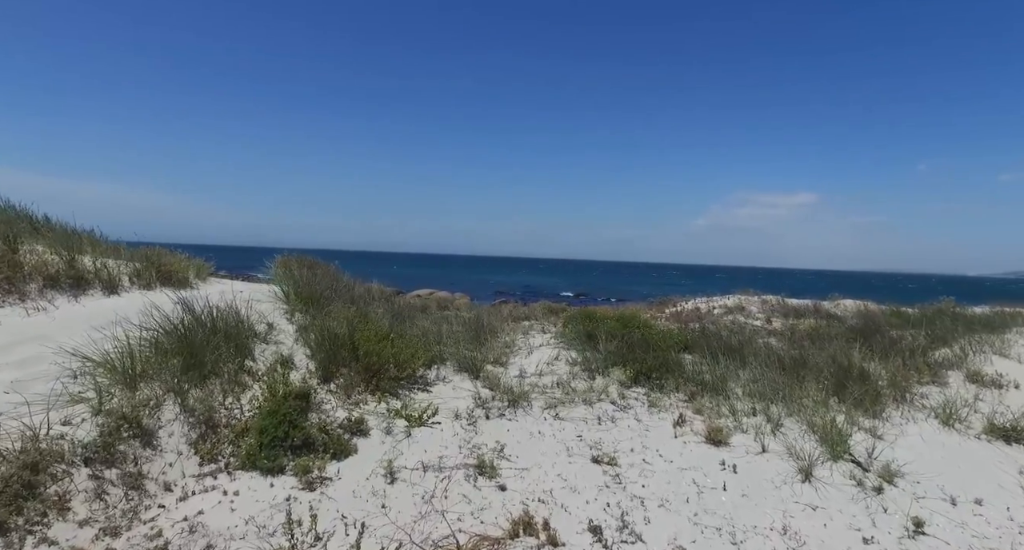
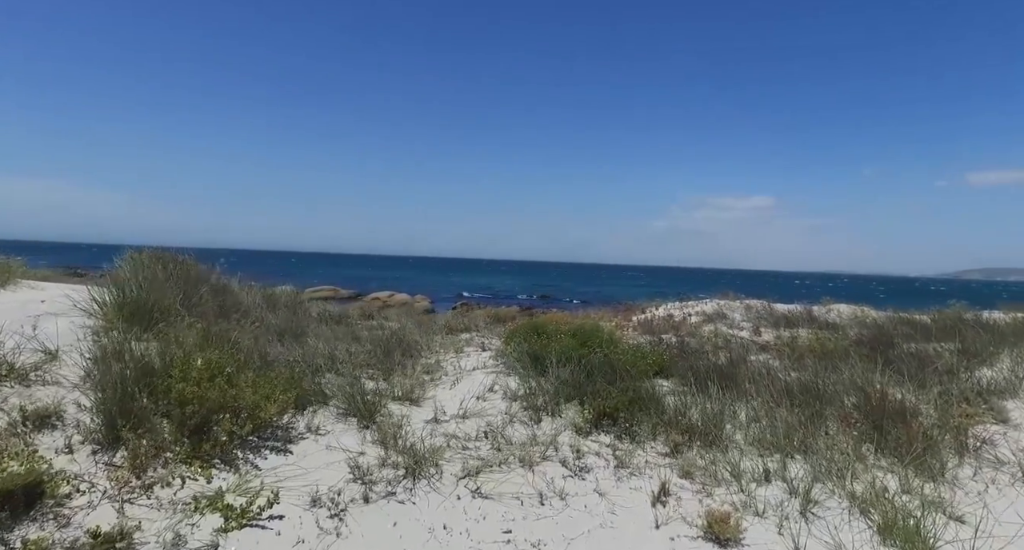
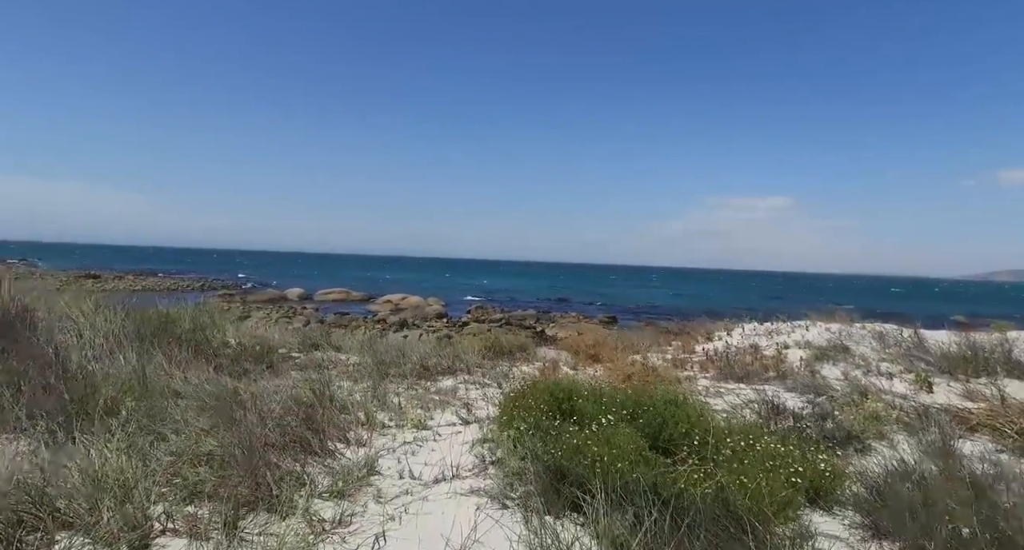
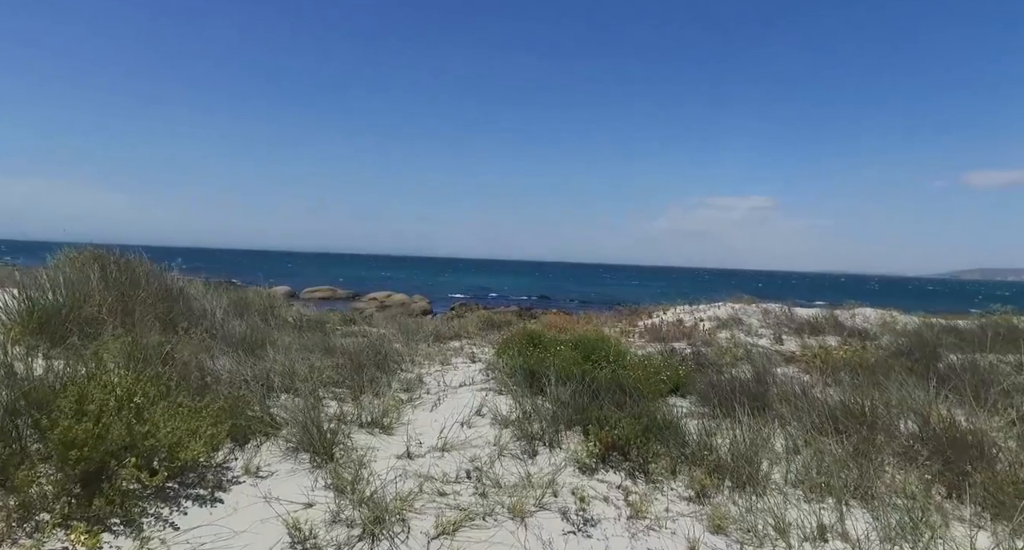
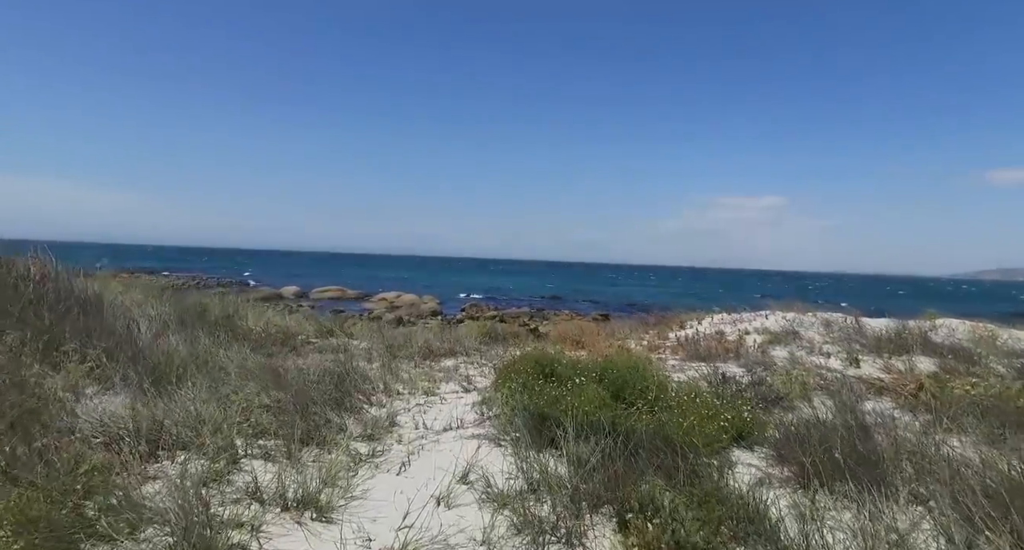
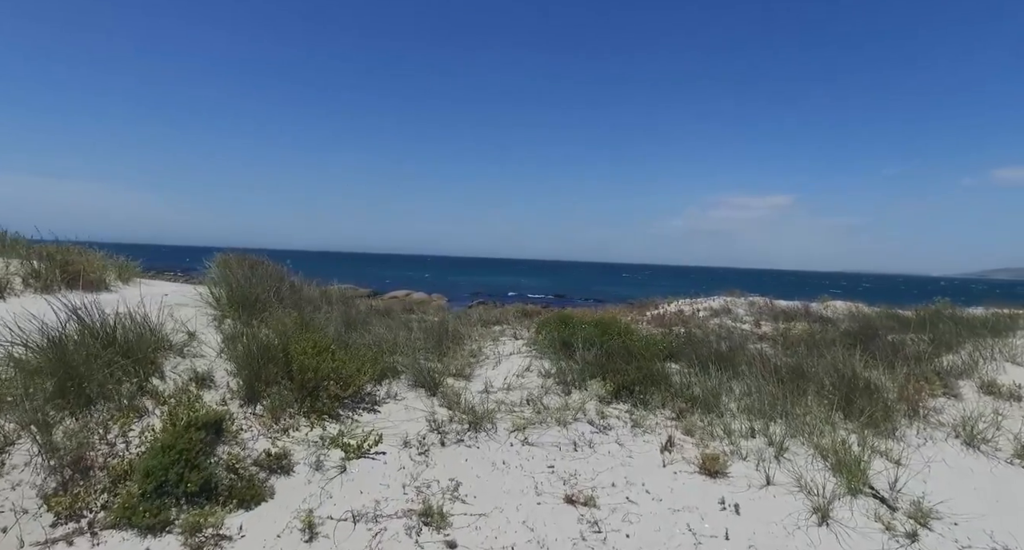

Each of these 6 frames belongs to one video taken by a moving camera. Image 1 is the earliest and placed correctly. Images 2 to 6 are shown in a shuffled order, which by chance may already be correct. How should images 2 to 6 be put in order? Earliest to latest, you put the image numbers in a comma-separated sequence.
6, 2, 4, 5, 3
